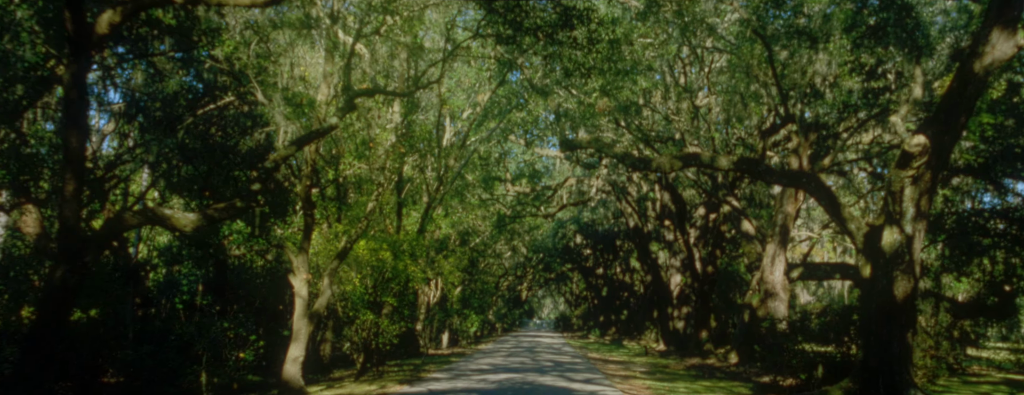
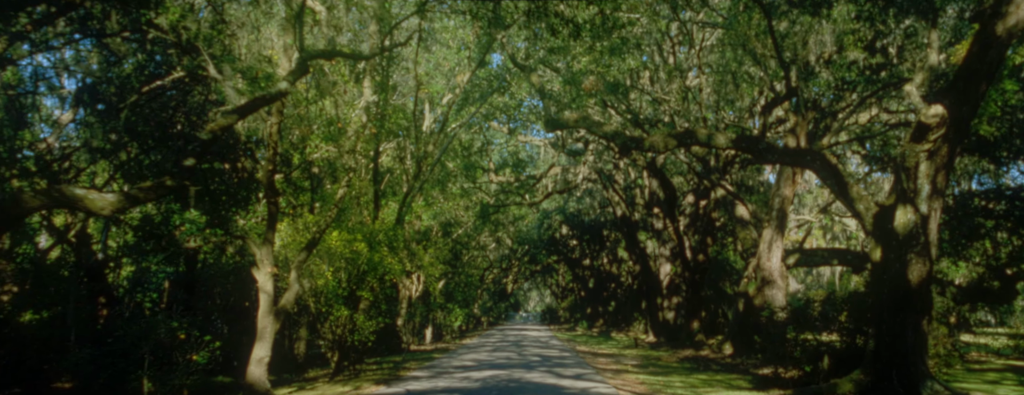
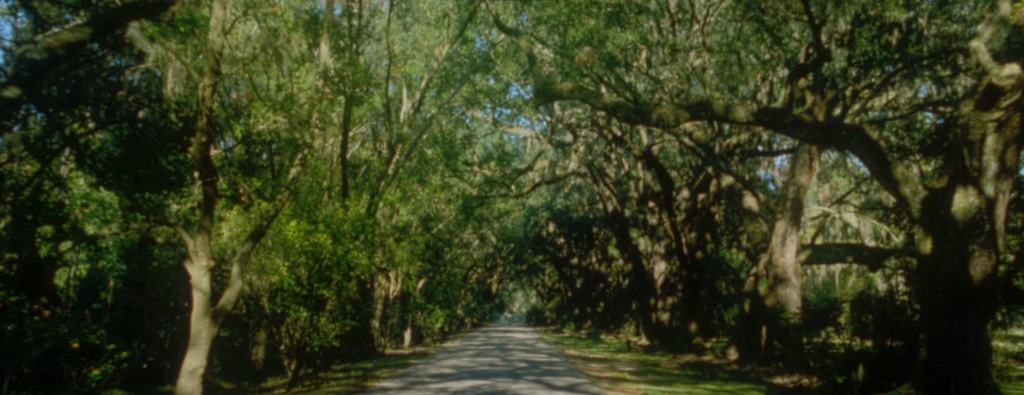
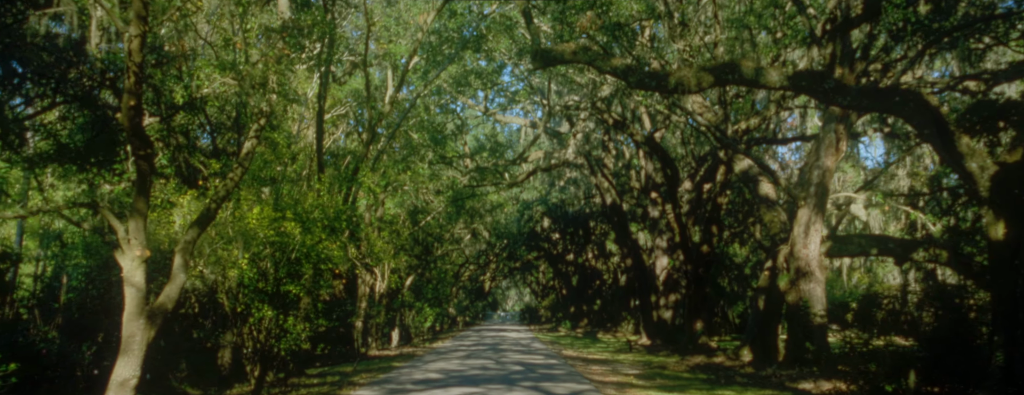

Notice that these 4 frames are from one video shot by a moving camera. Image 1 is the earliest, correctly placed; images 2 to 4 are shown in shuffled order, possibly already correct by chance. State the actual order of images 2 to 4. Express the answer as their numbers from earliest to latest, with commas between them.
2, 3, 4
